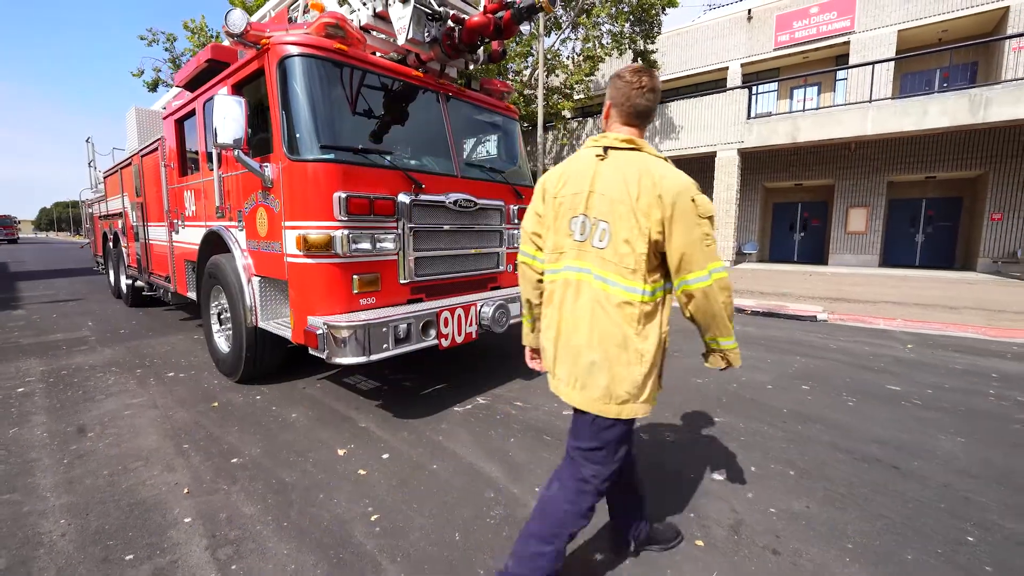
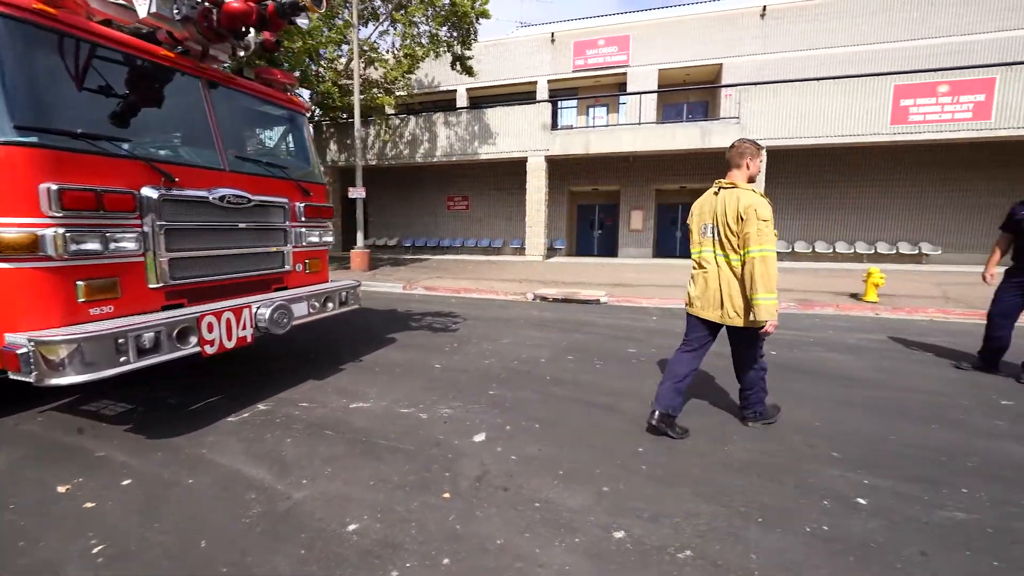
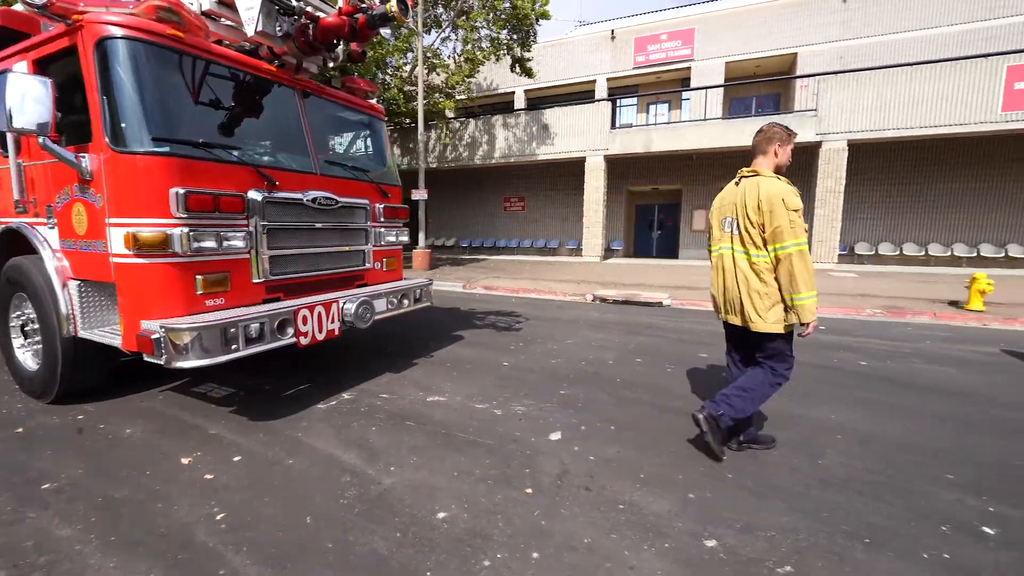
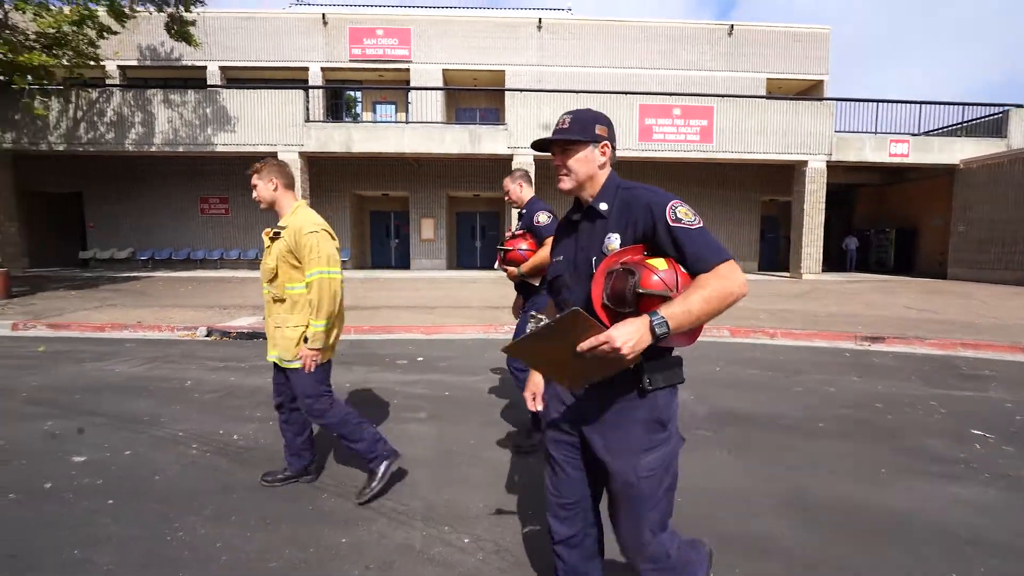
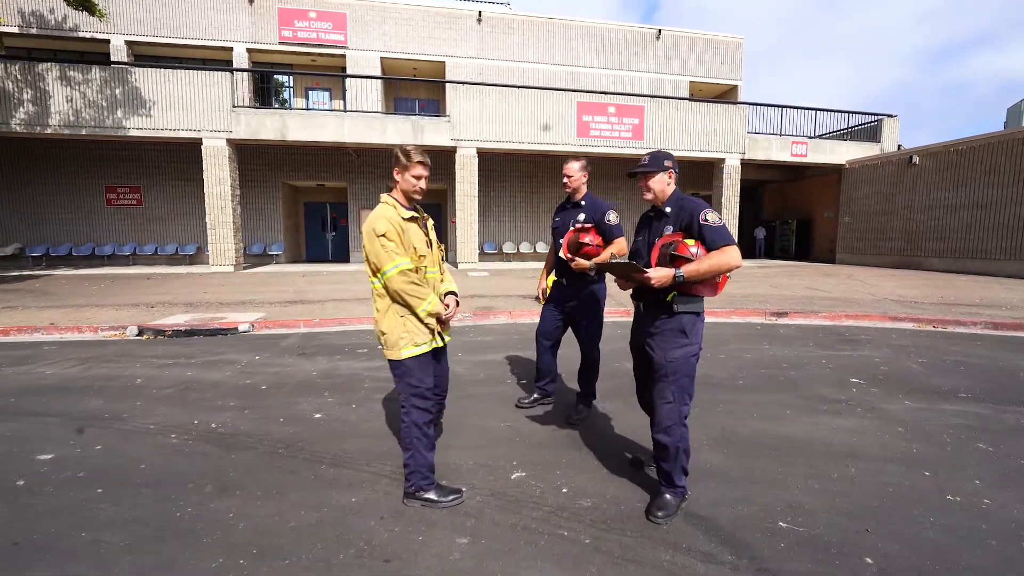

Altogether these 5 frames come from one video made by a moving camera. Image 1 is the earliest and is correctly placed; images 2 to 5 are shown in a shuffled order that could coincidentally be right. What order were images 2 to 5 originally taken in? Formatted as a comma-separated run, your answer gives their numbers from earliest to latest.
3, 2, 5, 4
